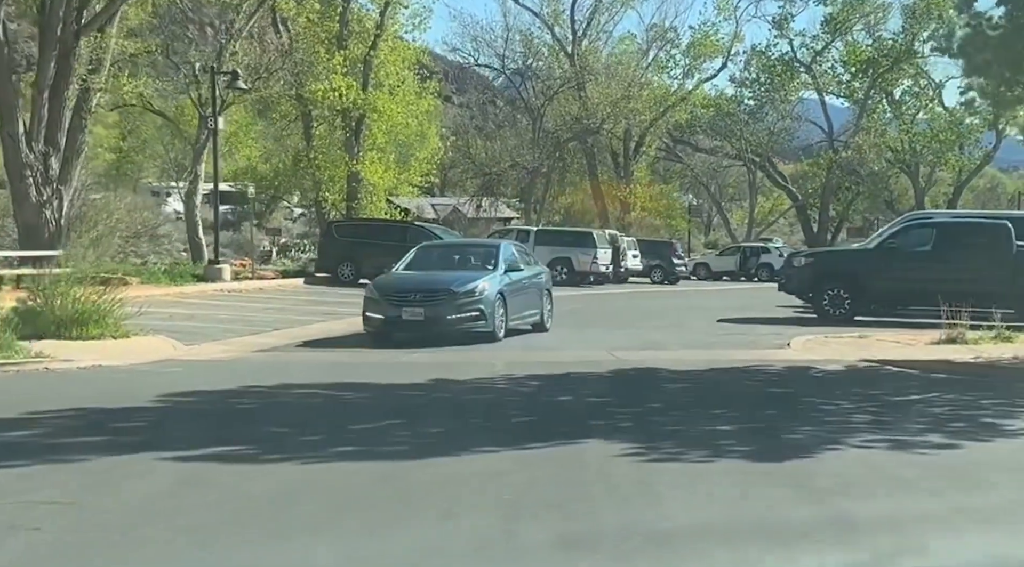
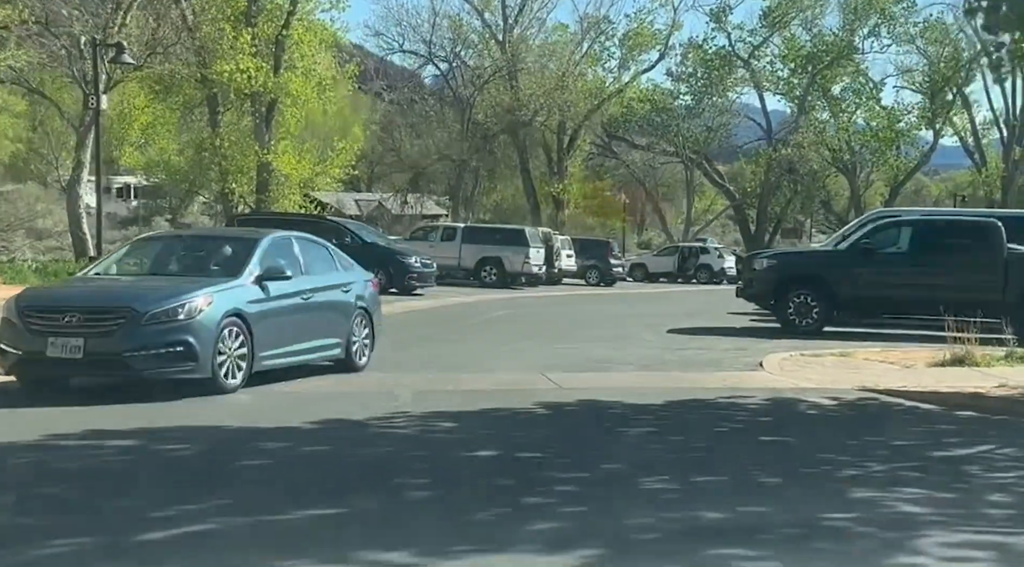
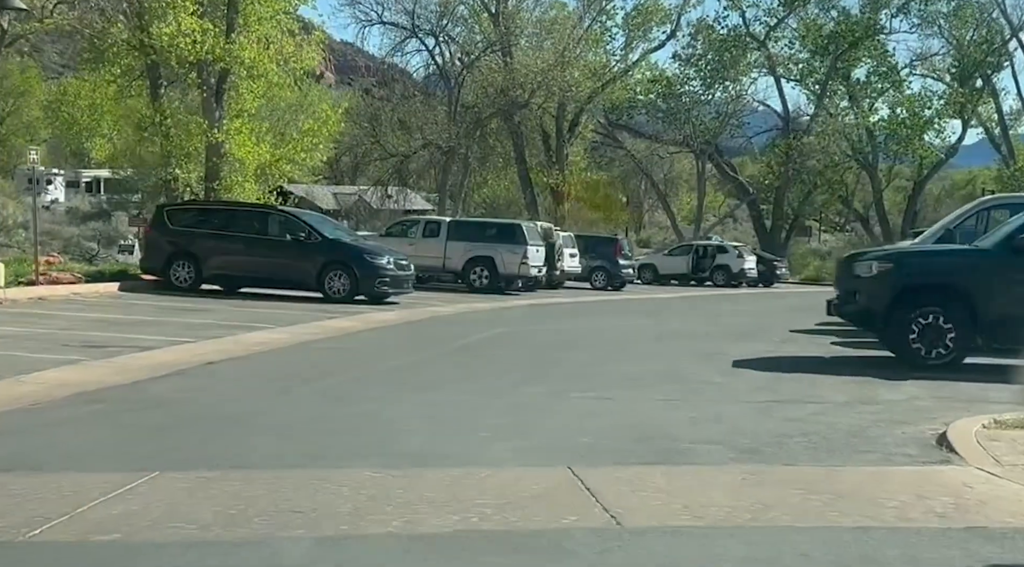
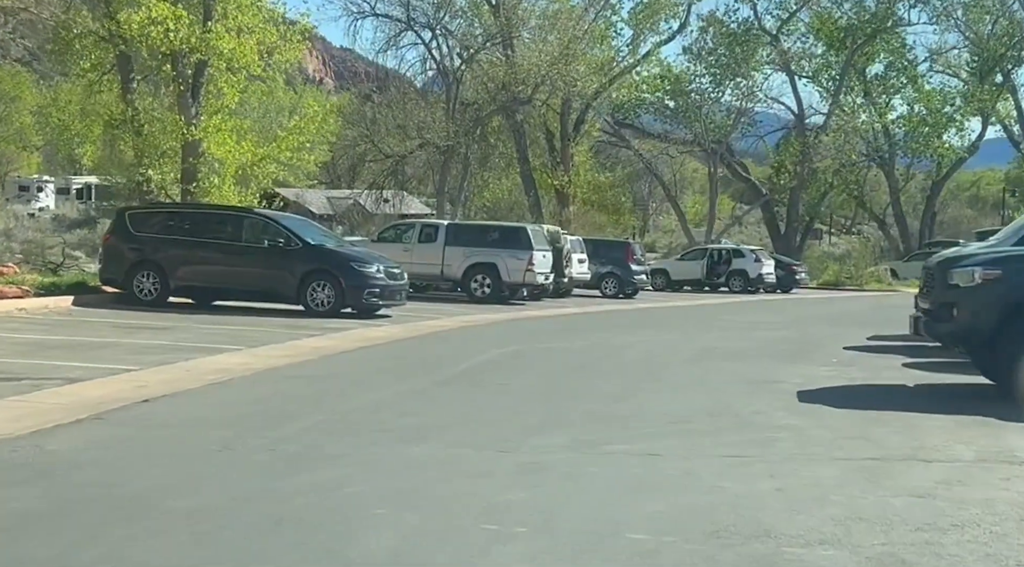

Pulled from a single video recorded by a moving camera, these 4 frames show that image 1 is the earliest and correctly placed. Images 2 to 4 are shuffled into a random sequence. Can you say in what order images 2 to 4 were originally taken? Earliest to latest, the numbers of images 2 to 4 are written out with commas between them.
2, 3, 4
